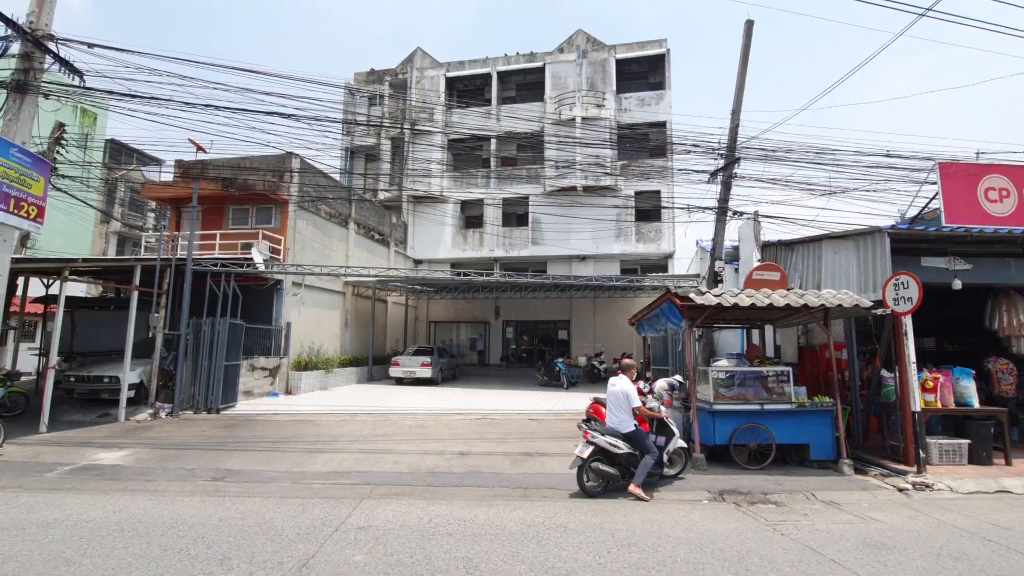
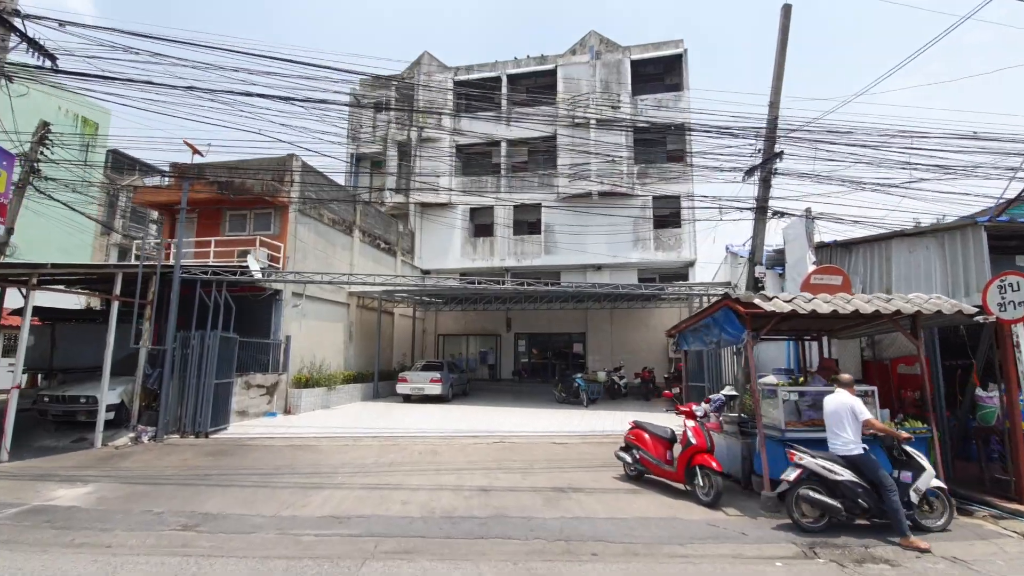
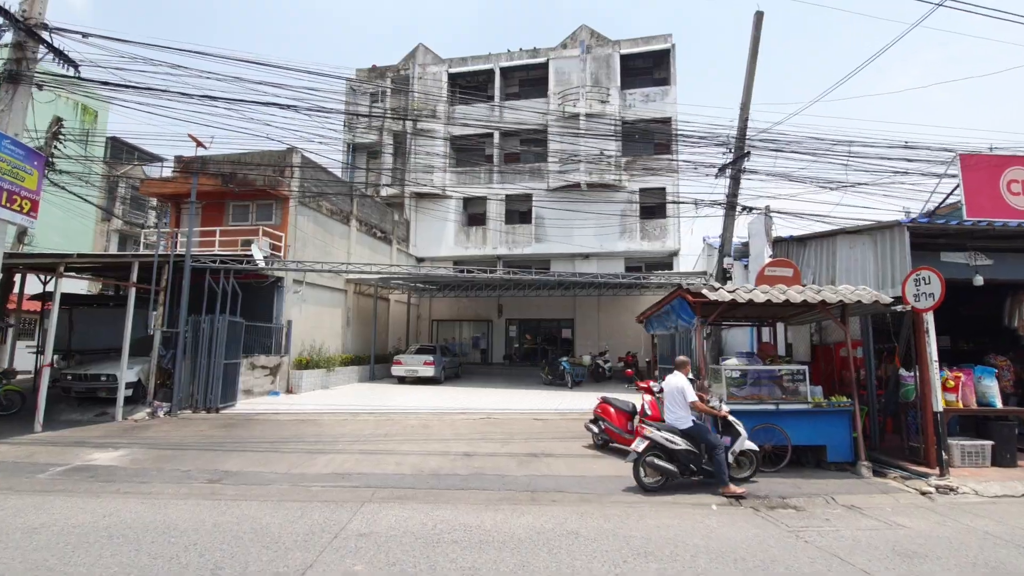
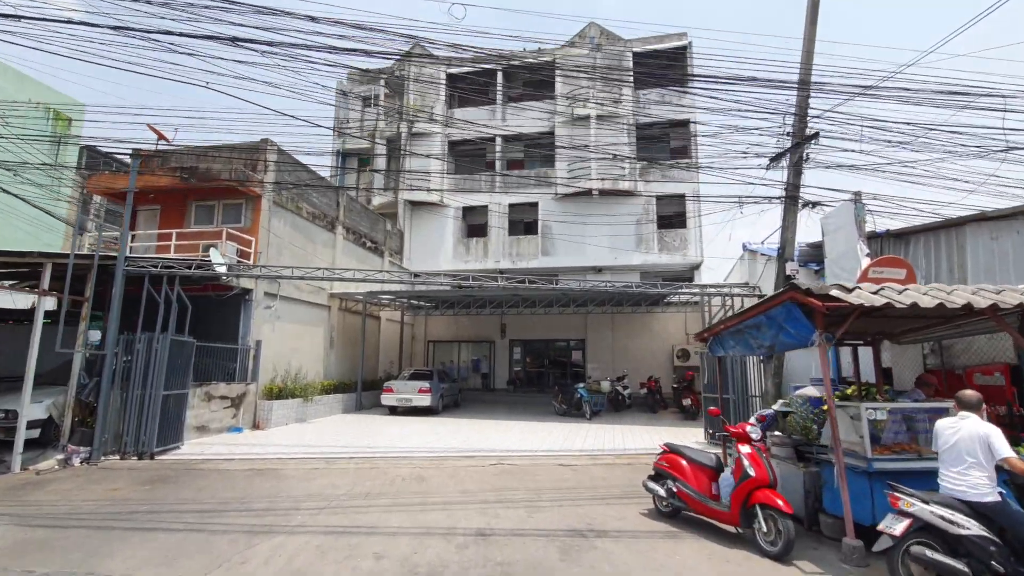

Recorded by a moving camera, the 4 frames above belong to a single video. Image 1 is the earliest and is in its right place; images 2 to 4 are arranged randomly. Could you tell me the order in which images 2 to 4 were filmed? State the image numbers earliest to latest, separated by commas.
3, 2, 4
